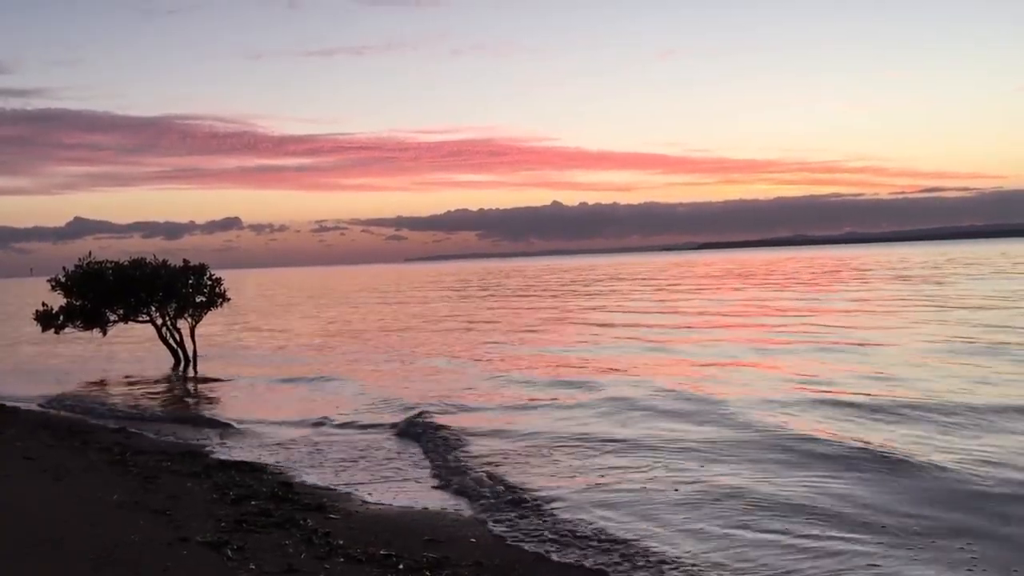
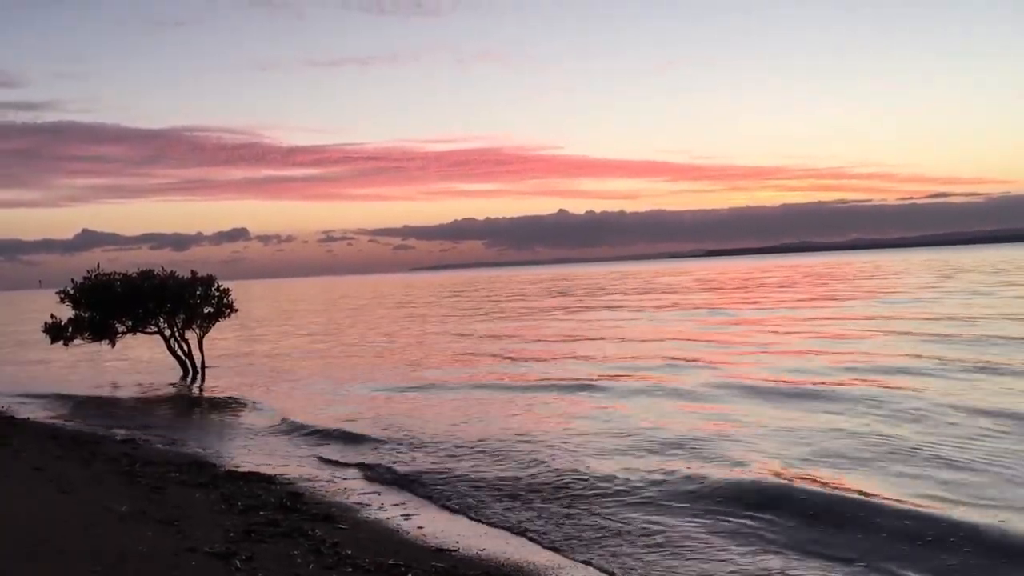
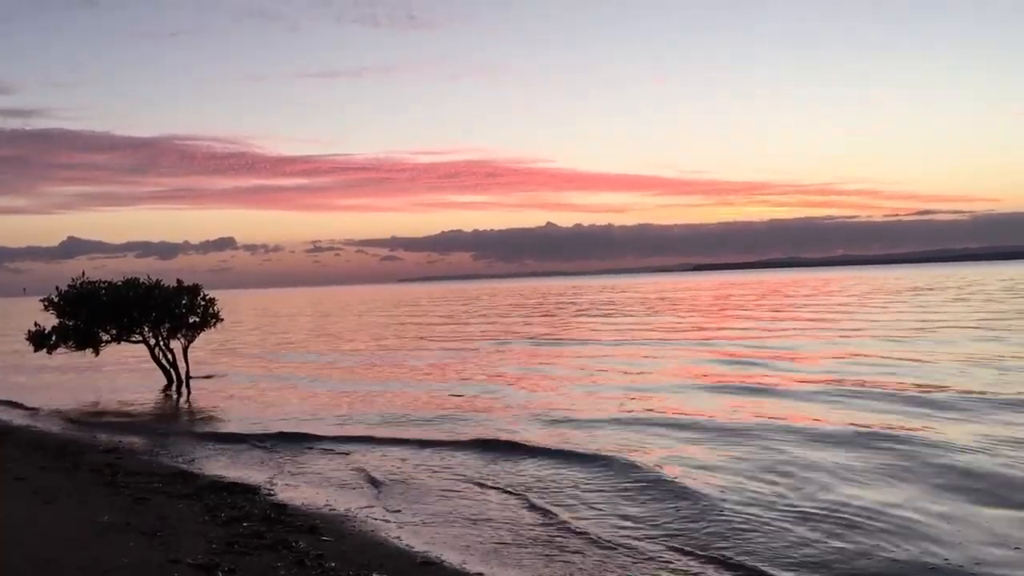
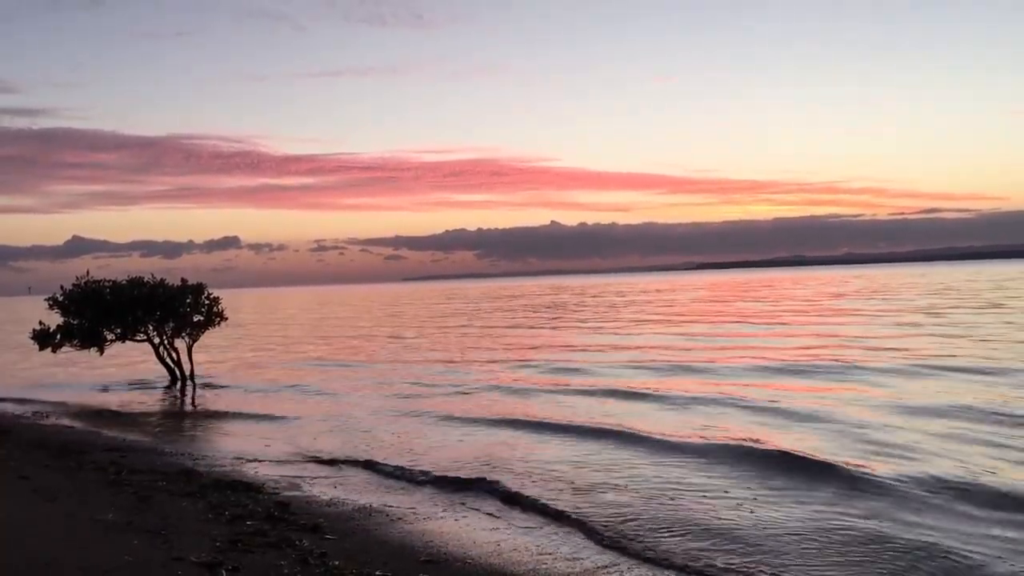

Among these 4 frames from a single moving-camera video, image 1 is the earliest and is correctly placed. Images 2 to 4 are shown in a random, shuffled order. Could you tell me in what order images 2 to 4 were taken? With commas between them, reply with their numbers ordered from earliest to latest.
2, 3, 4
